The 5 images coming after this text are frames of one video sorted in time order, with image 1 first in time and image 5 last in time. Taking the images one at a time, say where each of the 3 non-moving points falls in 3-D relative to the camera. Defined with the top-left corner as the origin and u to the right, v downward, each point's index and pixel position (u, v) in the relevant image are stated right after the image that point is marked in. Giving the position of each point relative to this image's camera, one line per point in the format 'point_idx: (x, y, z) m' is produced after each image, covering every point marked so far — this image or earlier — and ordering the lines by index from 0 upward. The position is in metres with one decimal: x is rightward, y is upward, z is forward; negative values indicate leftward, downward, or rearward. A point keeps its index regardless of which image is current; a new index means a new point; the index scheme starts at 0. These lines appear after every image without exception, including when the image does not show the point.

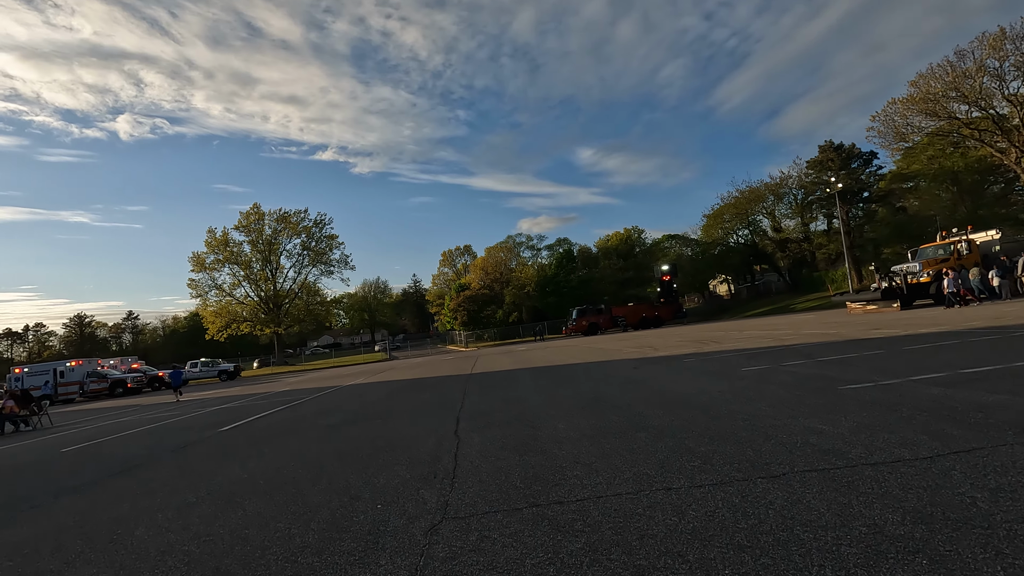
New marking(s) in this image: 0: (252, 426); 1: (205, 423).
0: (-5.3, -2.8, +11.0) m
1: (-7.5, -3.3, +13.3) m
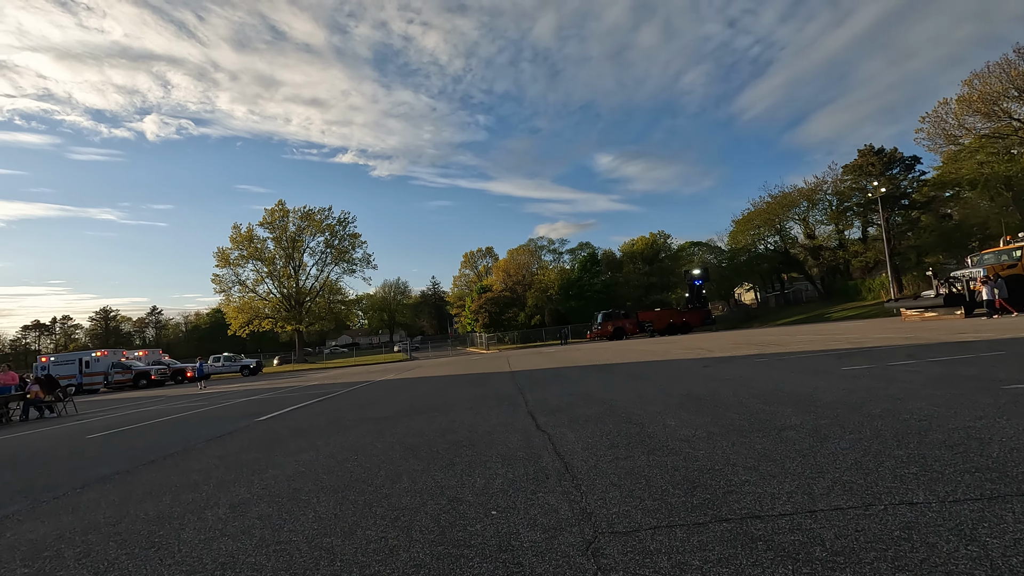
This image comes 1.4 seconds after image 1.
0: (-4.1, -2.4, +10.0) m
1: (-6.2, -2.9, +12.4) m
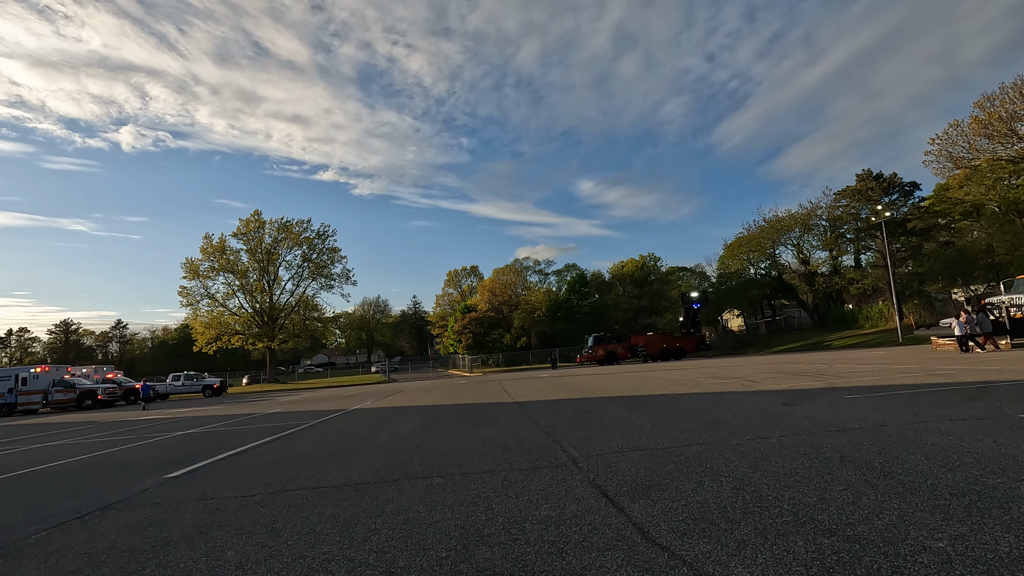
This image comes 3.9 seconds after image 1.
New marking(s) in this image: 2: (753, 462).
0: (-3.7, -2.3, +6.7) m
1: (-5.9, -2.8, +8.9) m
2: (+2.3, -1.7, +5.3) m
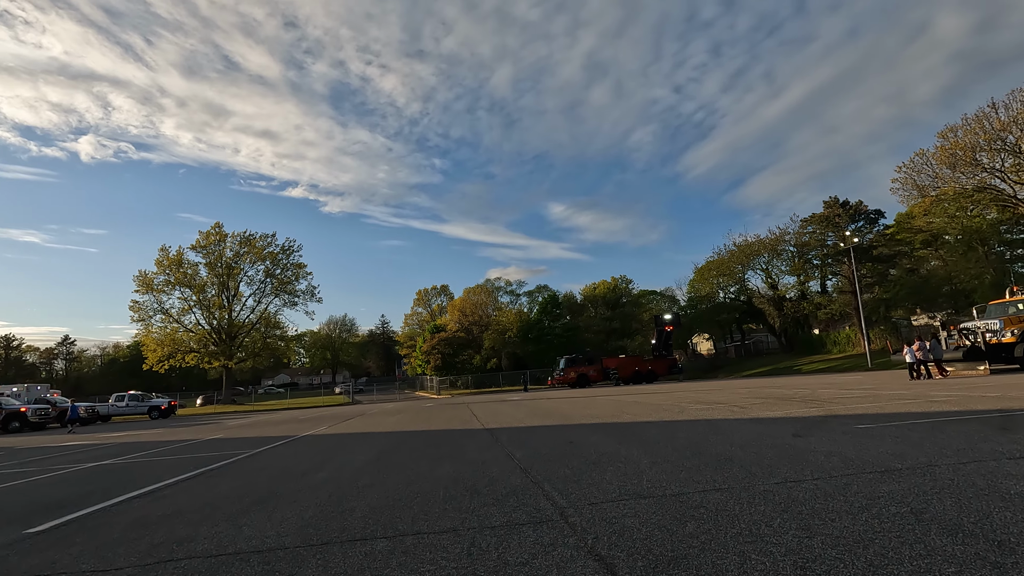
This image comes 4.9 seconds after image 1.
0: (-3.9, -2.3, +5.1) m
1: (-6.3, -2.9, +7.2) m
2: (+2.1, -1.7, +4.0) m
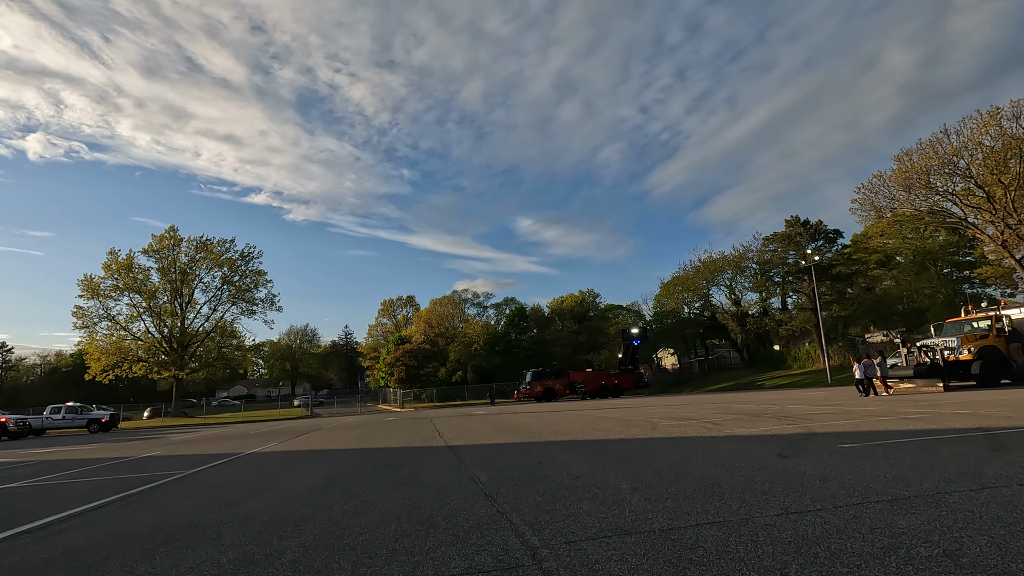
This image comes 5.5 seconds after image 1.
0: (-4.2, -2.2, +4.0) m
1: (-6.7, -2.8, +5.9) m
2: (+1.9, -1.7, +3.3) m
